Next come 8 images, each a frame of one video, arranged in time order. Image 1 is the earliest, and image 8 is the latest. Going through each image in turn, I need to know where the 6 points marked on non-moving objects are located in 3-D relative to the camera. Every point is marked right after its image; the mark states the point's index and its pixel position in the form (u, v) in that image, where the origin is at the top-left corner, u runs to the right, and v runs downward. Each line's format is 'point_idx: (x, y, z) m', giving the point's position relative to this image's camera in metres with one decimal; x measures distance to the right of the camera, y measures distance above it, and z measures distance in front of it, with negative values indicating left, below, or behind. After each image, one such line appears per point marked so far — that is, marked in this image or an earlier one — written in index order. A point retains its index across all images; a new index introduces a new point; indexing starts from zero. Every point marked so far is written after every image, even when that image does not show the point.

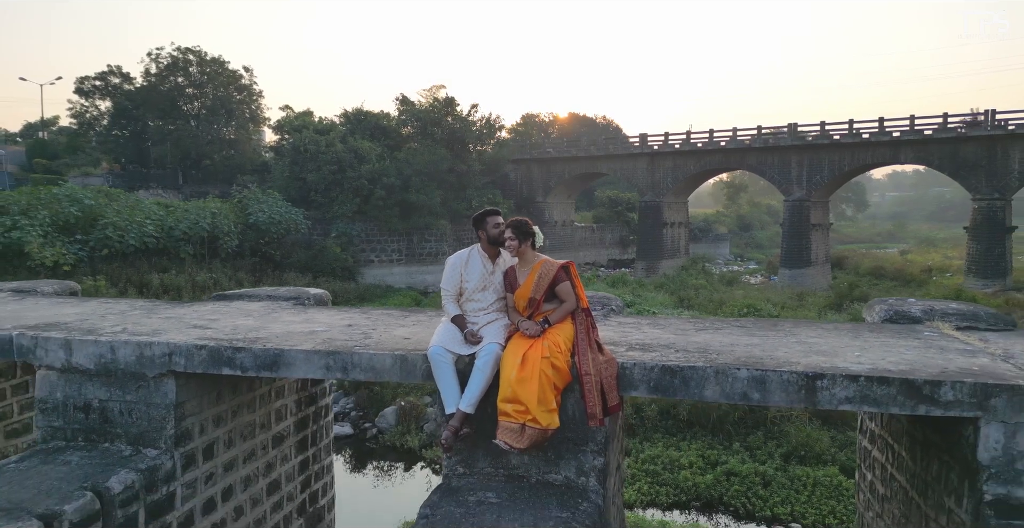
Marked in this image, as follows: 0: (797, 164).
0: (+6.0, +2.1, +19.1) m
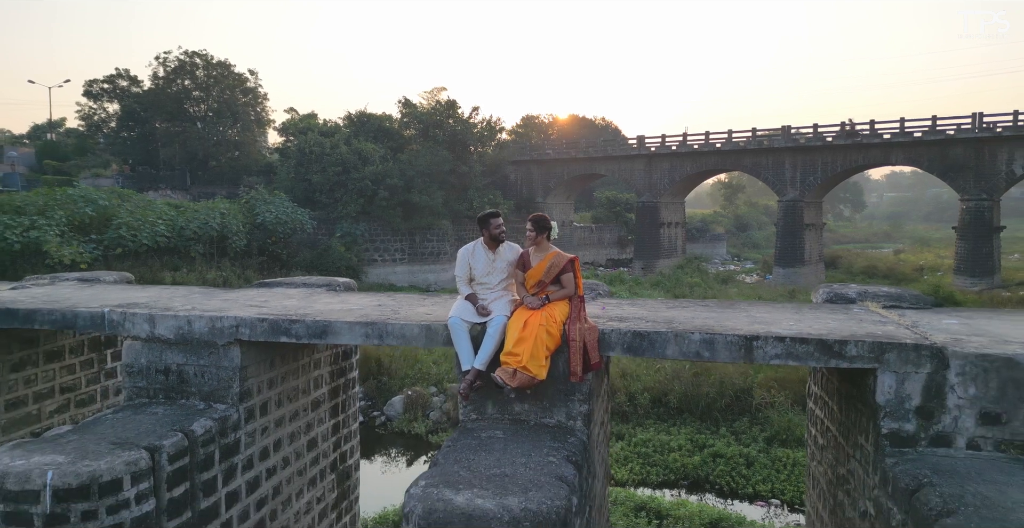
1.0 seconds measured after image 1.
0: (+6.0, +2.1, +19.6) m
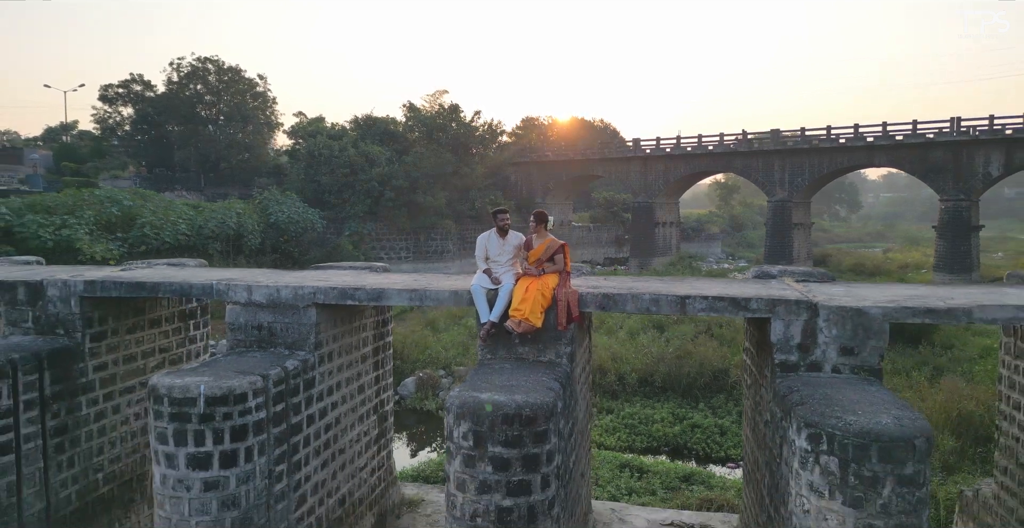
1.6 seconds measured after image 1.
0: (+6.0, +2.2, +20.4) m
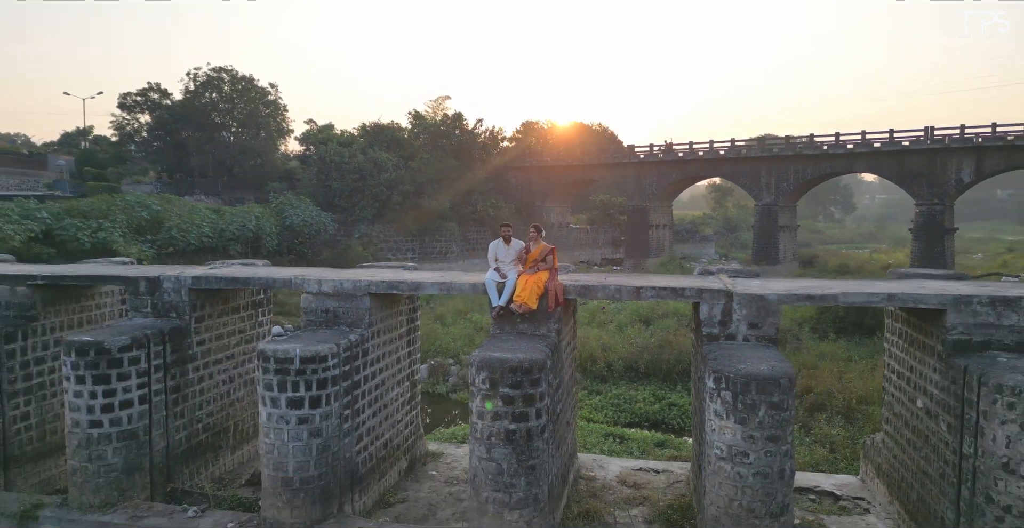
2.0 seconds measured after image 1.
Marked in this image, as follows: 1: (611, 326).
0: (+6.0, +2.2, +21.6) m
1: (+1.2, -0.7, +11.1) m
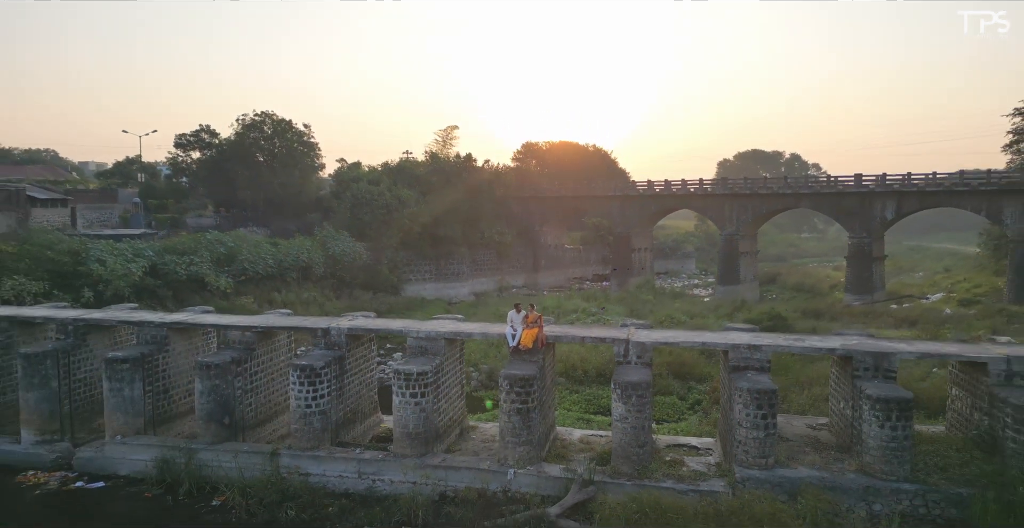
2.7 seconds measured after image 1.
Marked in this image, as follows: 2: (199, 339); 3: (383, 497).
0: (+6.1, +1.6, +25.5) m
1: (+1.3, -1.3, +15.0) m
2: (-3.3, -0.9, +9.8) m
3: (-1.1, -2.0, +7.7) m
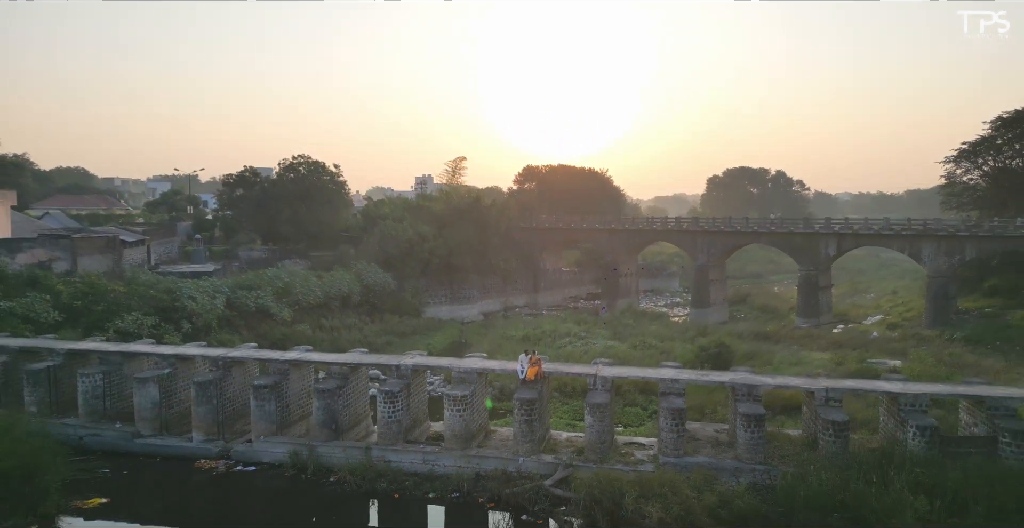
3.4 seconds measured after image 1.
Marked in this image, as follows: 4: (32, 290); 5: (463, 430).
0: (+6.2, +0.8, +29.9) m
1: (+1.4, -2.1, +19.4) m
2: (-3.2, -1.7, +14.2) m
3: (-1.0, -2.8, +12.1) m
4: (-10.5, -0.5, +19.9) m
5: (-0.7, -2.3, +12.4) m
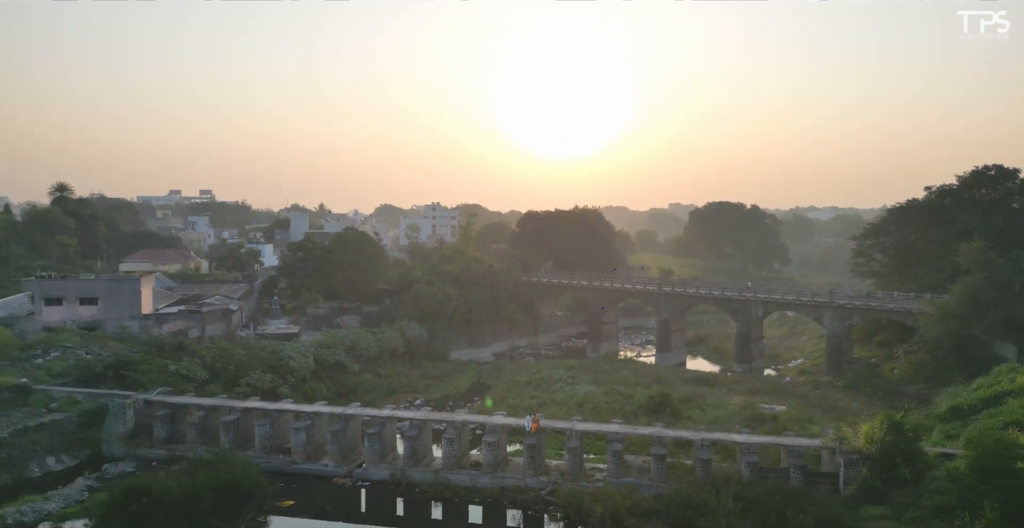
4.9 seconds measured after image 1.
0: (+6.4, -1.5, +38.4) m
1: (+1.6, -4.4, +28.0) m
2: (-3.0, -4.0, +22.7) m
3: (-0.7, -5.1, +20.6) m
4: (-10.3, -2.8, +28.5) m
5: (-0.4, -4.5, +21.0) m
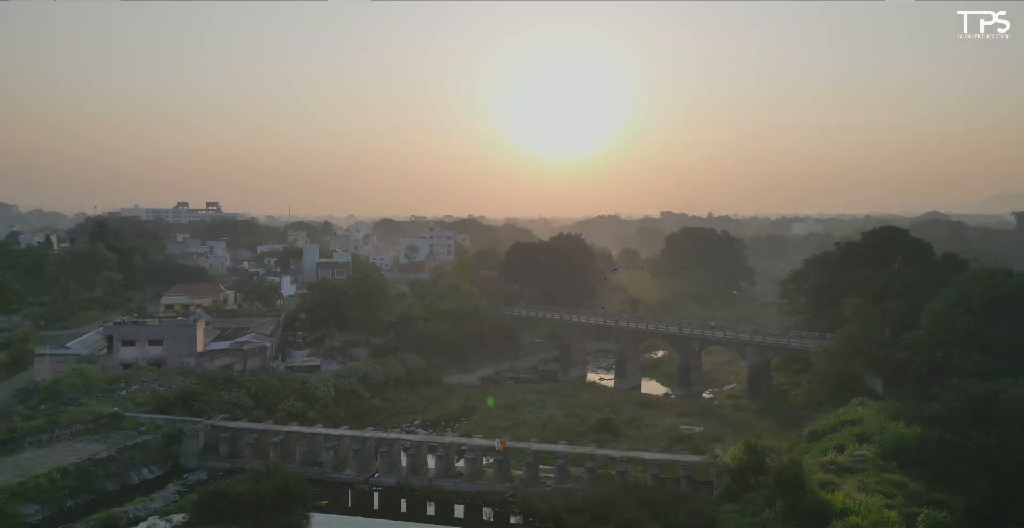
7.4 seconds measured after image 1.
0: (+5.6, -3.5, +46.2) m
1: (+0.8, -6.4, +35.7) m
2: (-3.8, -6.0, +30.5) m
3: (-1.6, -7.1, +28.4) m
4: (-11.1, -4.8, +36.2) m
5: (-1.2, -6.6, +28.7) m
